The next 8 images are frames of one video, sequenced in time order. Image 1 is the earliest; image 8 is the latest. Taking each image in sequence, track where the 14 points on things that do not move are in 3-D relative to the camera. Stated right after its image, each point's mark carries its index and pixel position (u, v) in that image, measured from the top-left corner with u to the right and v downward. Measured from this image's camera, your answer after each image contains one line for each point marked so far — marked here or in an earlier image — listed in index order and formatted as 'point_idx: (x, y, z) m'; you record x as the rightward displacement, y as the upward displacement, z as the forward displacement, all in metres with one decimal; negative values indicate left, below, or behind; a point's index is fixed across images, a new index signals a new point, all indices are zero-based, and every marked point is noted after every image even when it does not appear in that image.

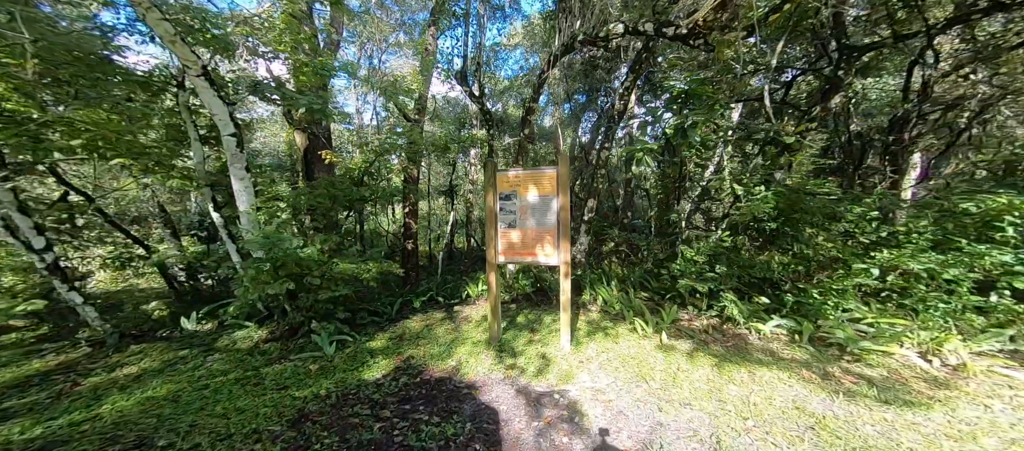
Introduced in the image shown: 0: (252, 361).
0: (-2.8, -1.4, +3.7) m
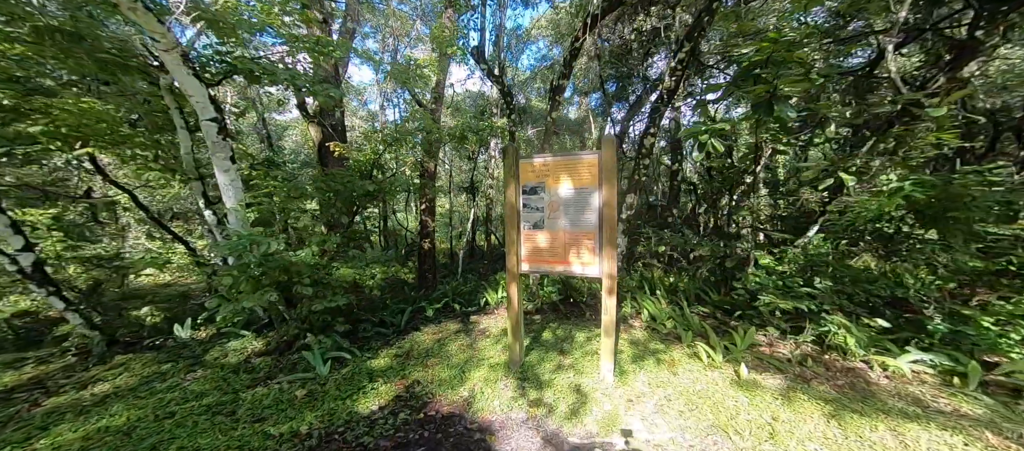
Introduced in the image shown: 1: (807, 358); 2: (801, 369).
0: (-2.6, -1.4, +3.2) m
1: (+2.7, -1.2, +3.1) m
2: (+2.4, -1.2, +2.9) m
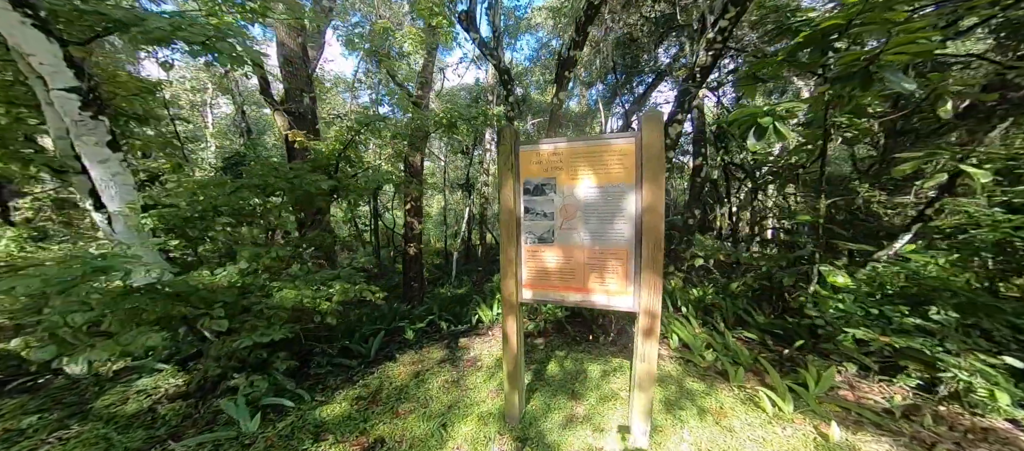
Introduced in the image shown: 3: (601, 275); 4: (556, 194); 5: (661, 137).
0: (-2.6, -1.5, +2.3) m
1: (+2.6, -1.2, +2.2) m
2: (+2.4, -1.3, +2.1) m
3: (+0.5, -0.3, +1.9) m
4: (+0.2, +0.2, +2.0) m
5: (+0.7, +0.4, +1.7) m
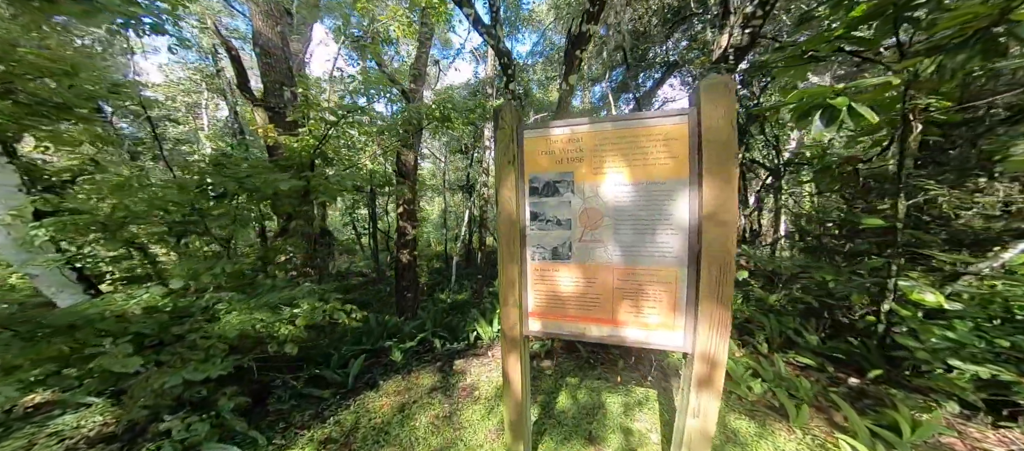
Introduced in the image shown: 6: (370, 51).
0: (-2.6, -1.6, +1.8) m
1: (+2.7, -1.3, +1.7) m
2: (+2.4, -1.3, +1.6) m
3: (+0.5, -0.3, +1.4) m
4: (+0.3, +0.1, +1.5) m
5: (+0.8, +0.4, +1.2) m
6: (-1.6, +2.0, +4.0) m
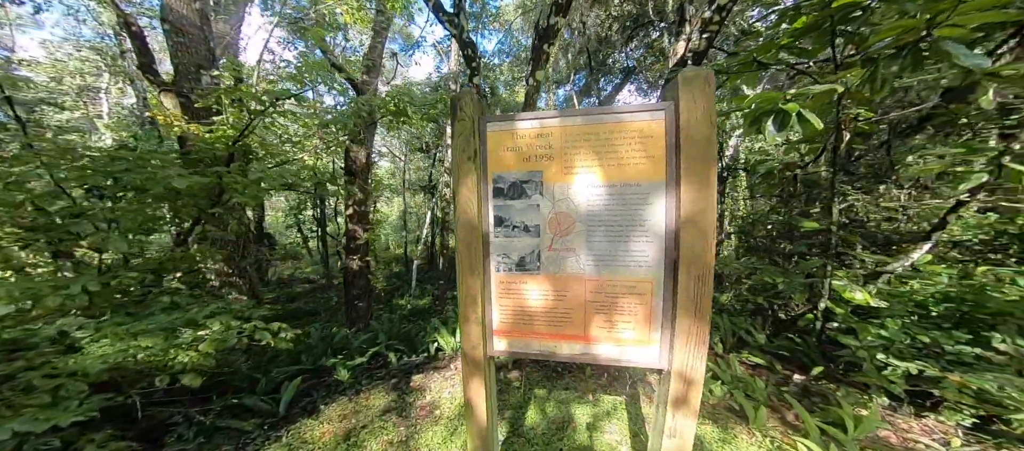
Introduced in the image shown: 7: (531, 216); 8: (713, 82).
0: (-2.8, -1.6, +1.3) m
1: (+2.5, -1.3, +1.8) m
2: (+2.3, -1.4, +1.6) m
3: (+0.4, -0.3, +1.3) m
4: (+0.1, +0.1, +1.3) m
5: (+0.6, +0.4, +1.1) m
6: (-2.1, +2.0, +3.6) m
7: (+0.1, 0.0, +1.3) m
8: (+0.6, +0.5, +1.1) m
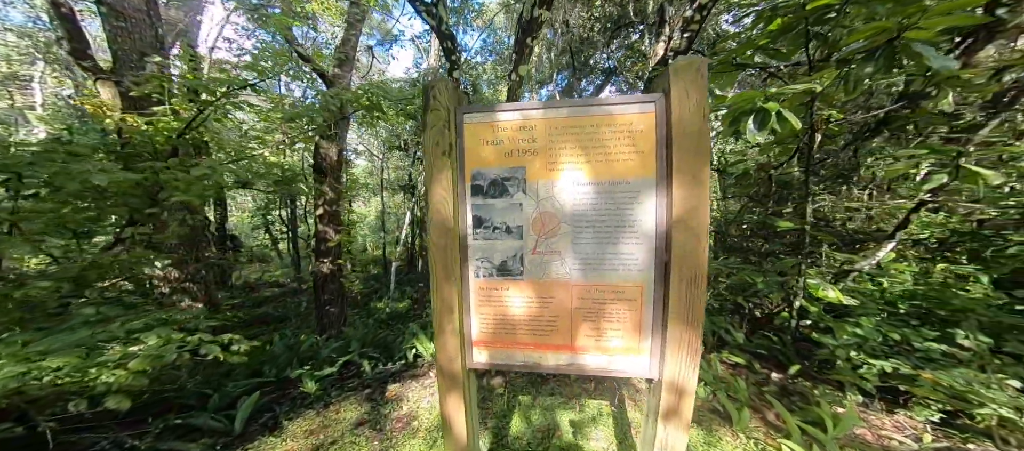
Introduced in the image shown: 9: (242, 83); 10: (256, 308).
0: (-2.8, -1.6, +1.0) m
1: (+2.4, -1.3, +1.8) m
2: (+2.2, -1.4, +1.7) m
3: (+0.3, -0.4, +1.2) m
4: (0.0, +0.1, +1.2) m
5: (+0.6, +0.4, +1.0) m
6: (-2.3, +2.0, +3.3) m
7: (0.0, 0.0, +1.2) m
8: (+0.6, +0.5, +1.0) m
9: (-1.9, +1.0, +2.5) m
10: (-4.8, -1.6, +6.5) m
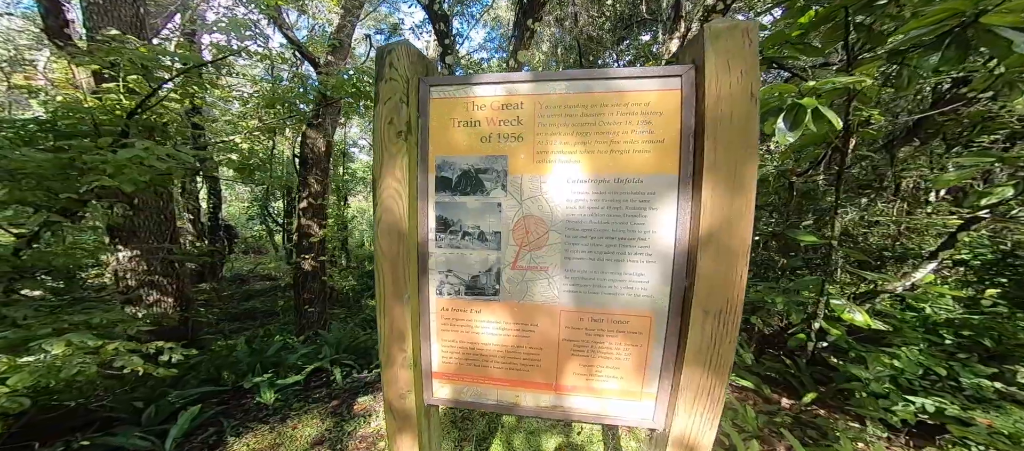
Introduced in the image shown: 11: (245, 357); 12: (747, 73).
0: (-2.9, -1.5, +0.8) m
1: (+2.3, -1.4, +1.6) m
2: (+2.1, -1.5, +1.4) m
3: (+0.2, -0.4, +0.9) m
4: (0.0, +0.1, +0.9) m
5: (+0.5, +0.3, +0.8) m
6: (-2.3, +2.0, +3.1) m
7: (-0.1, 0.0, +0.9) m
8: (+0.5, +0.4, +0.8) m
9: (-2.0, +1.1, +2.2) m
10: (-4.9, -1.4, +6.2) m
11: (-2.1, -1.0, +2.7) m
12: (+0.5, +0.3, +0.8) m
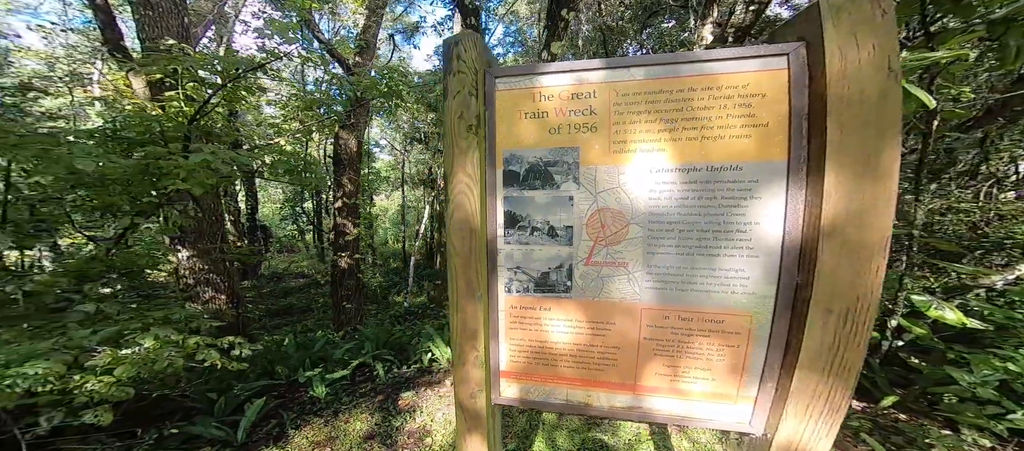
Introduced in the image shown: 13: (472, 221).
0: (-2.7, -1.5, +0.9) m
1: (+2.5, -1.3, +1.4) m
2: (+2.3, -1.4, +1.2) m
3: (+0.4, -0.4, +0.9) m
4: (+0.2, +0.1, +0.9) m
5: (+0.7, +0.4, +0.7) m
6: (-2.0, +2.1, +3.1) m
7: (+0.1, 0.0, +0.9) m
8: (+0.7, +0.5, +0.7) m
9: (-1.7, +1.1, +2.3) m
10: (-4.4, -1.4, +6.5) m
11: (-1.8, -1.0, +2.8) m
12: (+0.7, +0.4, +0.7) m
13: (-0.1, 0.0, +0.9) m
